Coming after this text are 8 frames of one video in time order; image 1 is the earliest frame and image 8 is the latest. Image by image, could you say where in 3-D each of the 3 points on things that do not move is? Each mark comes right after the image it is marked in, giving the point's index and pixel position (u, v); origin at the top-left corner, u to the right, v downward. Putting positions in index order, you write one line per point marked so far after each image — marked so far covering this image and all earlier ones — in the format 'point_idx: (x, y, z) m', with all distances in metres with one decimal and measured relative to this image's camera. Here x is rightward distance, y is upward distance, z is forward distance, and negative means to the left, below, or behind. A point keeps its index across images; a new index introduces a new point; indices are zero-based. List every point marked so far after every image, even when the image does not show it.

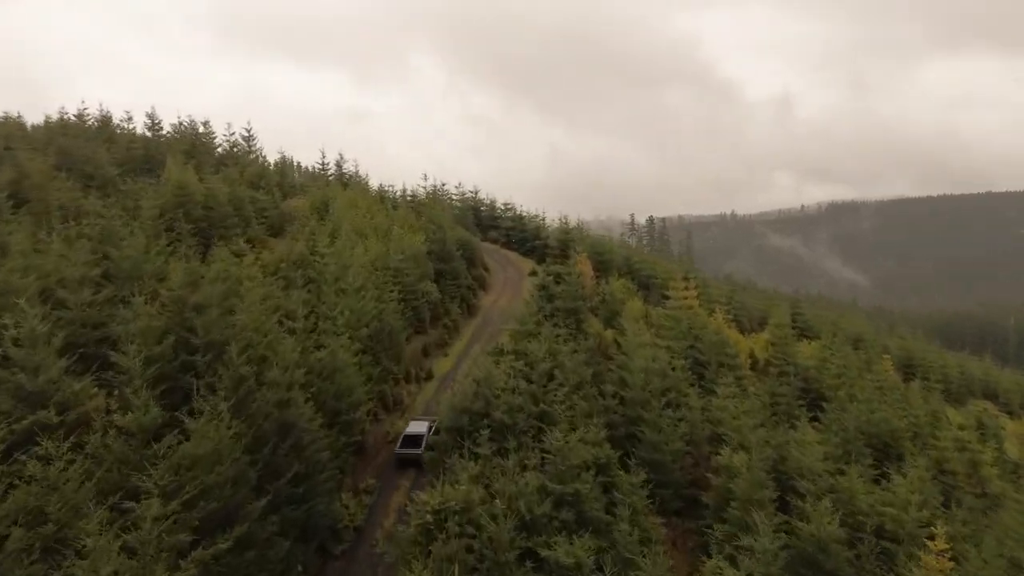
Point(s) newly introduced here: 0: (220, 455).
0: (-7.1, -4.1, +18.9) m
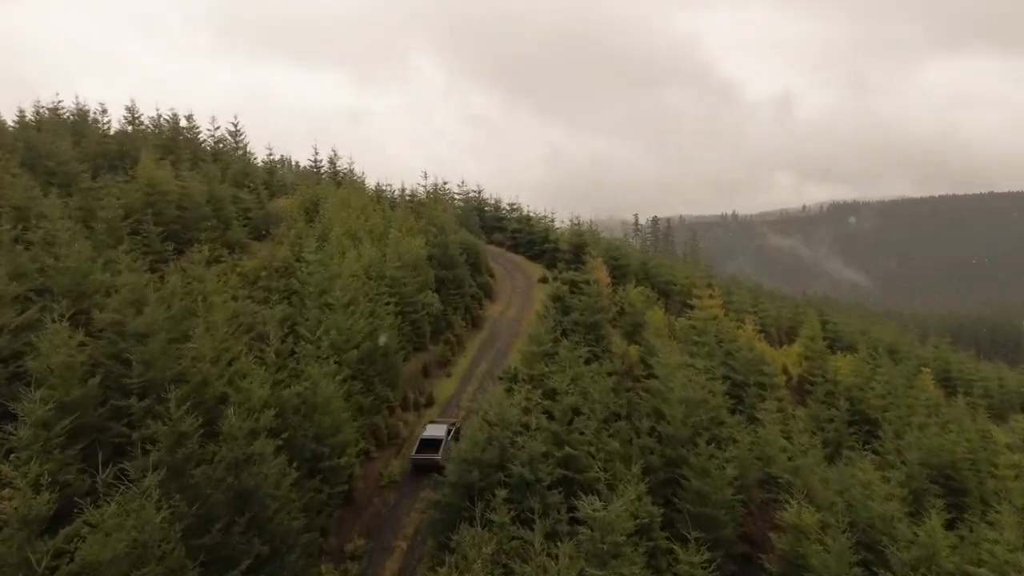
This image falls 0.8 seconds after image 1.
0: (-6.5, -4.7, +13.7) m
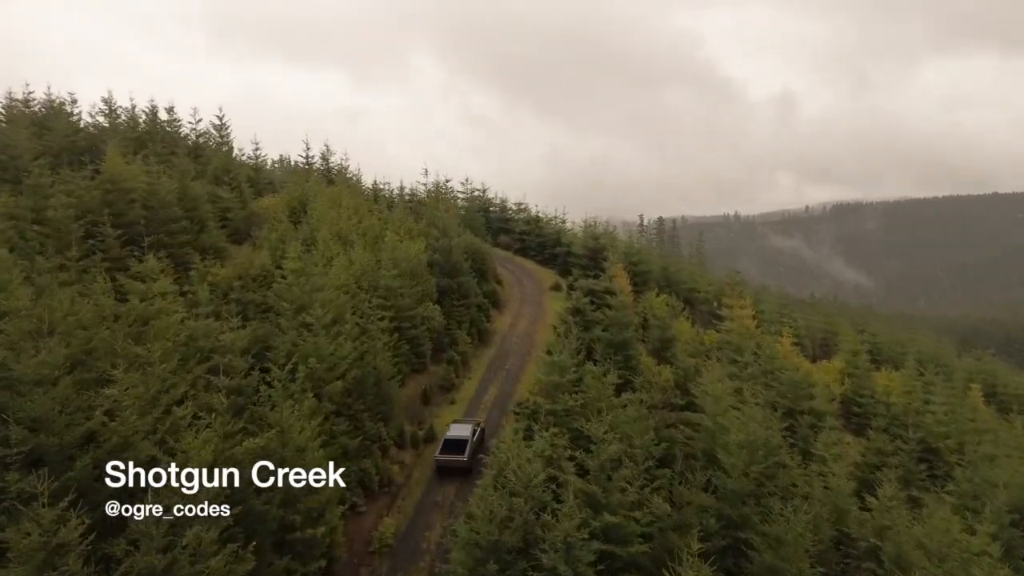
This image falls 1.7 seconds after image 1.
0: (-5.9, -5.2, +8.3) m
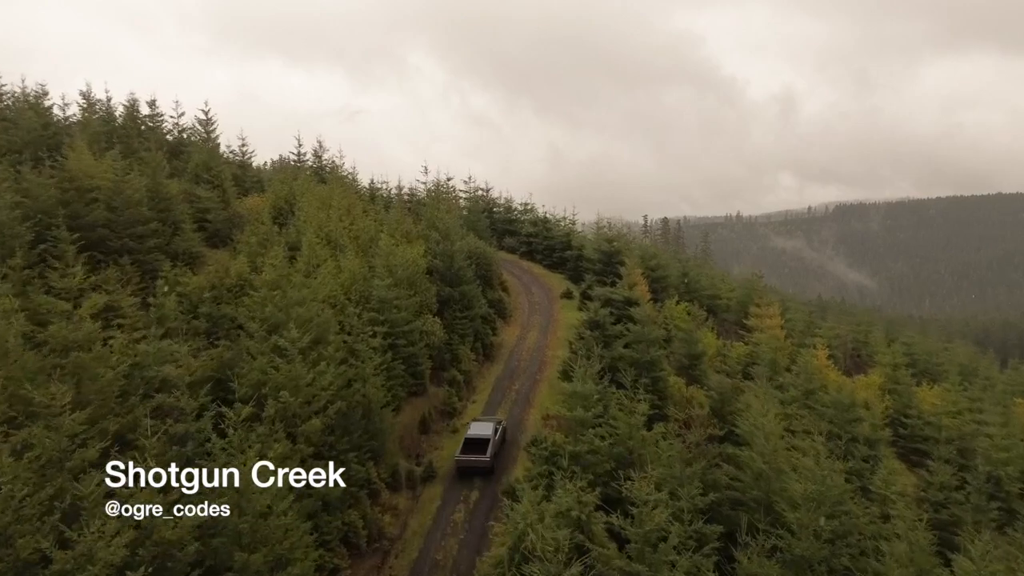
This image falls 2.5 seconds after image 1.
0: (-5.5, -5.6, +4.0) m
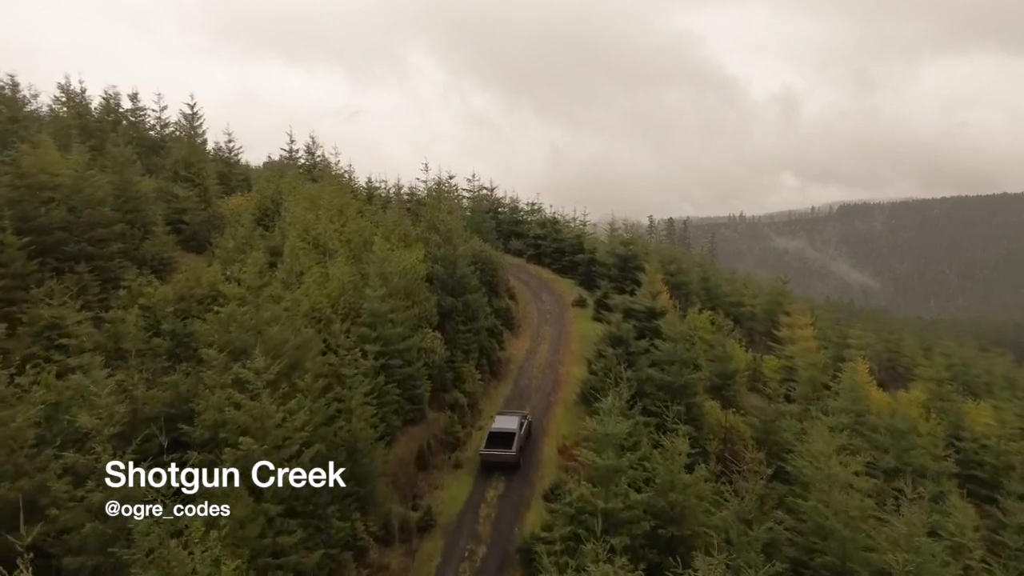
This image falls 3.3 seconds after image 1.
0: (-5.2, -6.0, +0.1) m
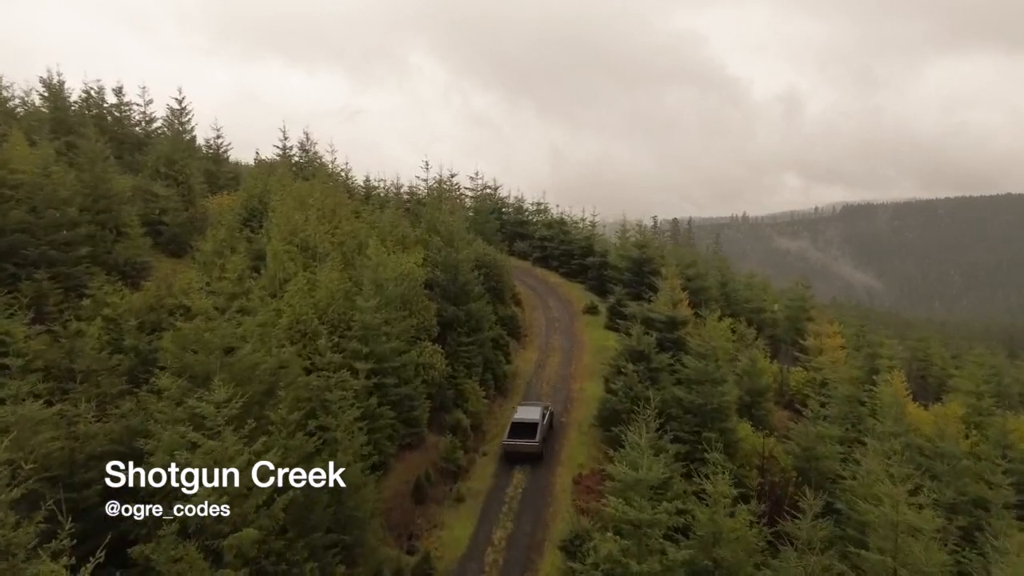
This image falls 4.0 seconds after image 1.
0: (-4.9, -6.3, -2.8) m
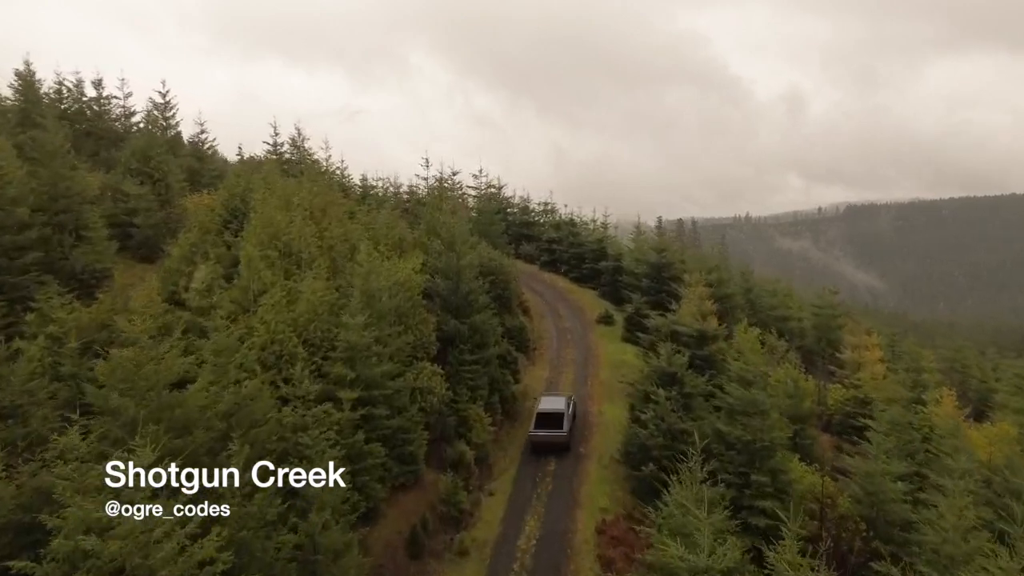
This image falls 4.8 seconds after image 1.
0: (-4.6, -6.7, -6.2) m
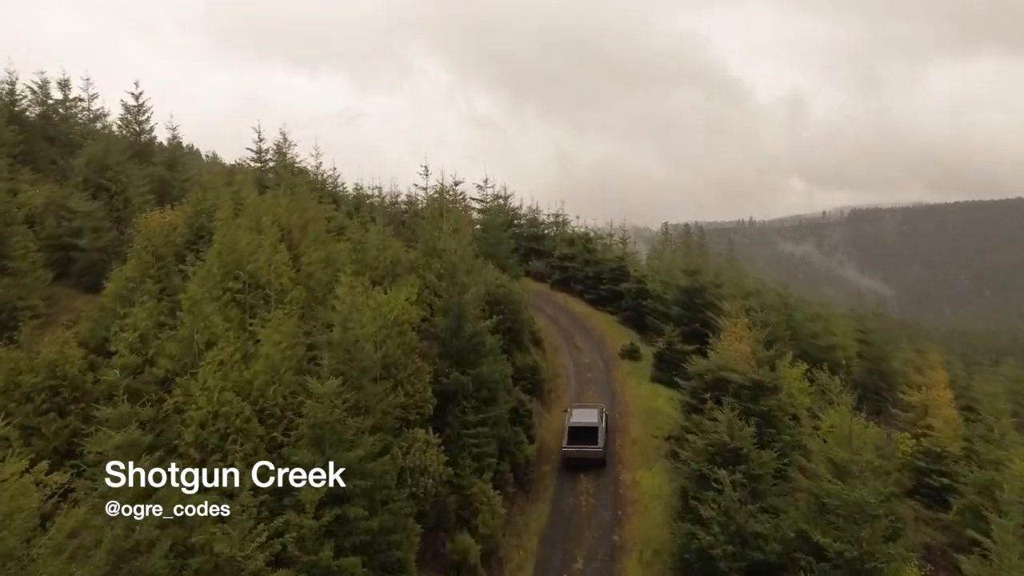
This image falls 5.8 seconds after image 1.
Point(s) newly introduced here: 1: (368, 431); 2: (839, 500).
0: (-4.3, -7.7, -11.1) m
1: (-2.8, -3.0, +15.7) m
2: (+6.2, -4.0, +14.7) m
